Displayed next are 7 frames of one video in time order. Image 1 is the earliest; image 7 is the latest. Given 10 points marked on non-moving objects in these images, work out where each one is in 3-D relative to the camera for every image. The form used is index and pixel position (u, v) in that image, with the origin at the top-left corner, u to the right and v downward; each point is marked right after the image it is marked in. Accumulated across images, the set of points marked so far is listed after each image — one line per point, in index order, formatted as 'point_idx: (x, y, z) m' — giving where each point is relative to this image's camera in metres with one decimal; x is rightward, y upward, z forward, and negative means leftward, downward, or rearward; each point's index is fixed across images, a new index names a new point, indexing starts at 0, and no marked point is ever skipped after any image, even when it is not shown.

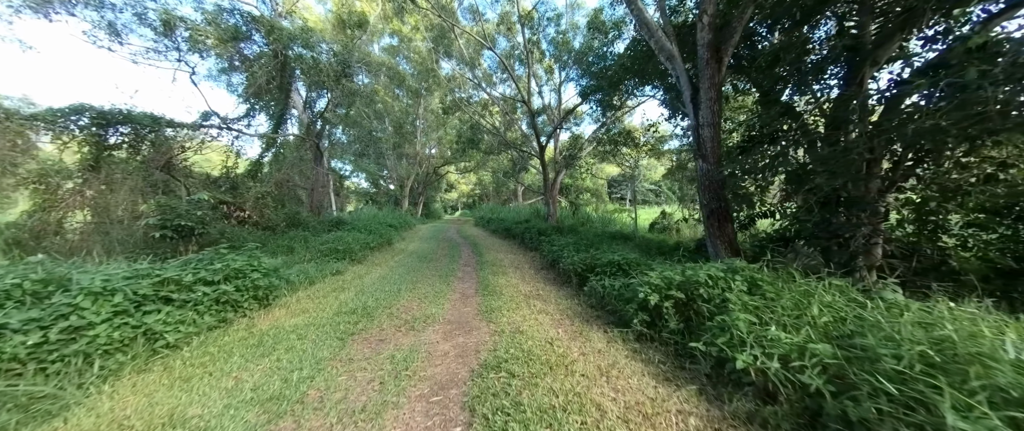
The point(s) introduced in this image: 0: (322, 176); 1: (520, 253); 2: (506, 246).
0: (-8.0, +1.6, +12.0) m
1: (+0.2, -1.0, +7.1) m
2: (-0.2, -1.0, +8.6) m
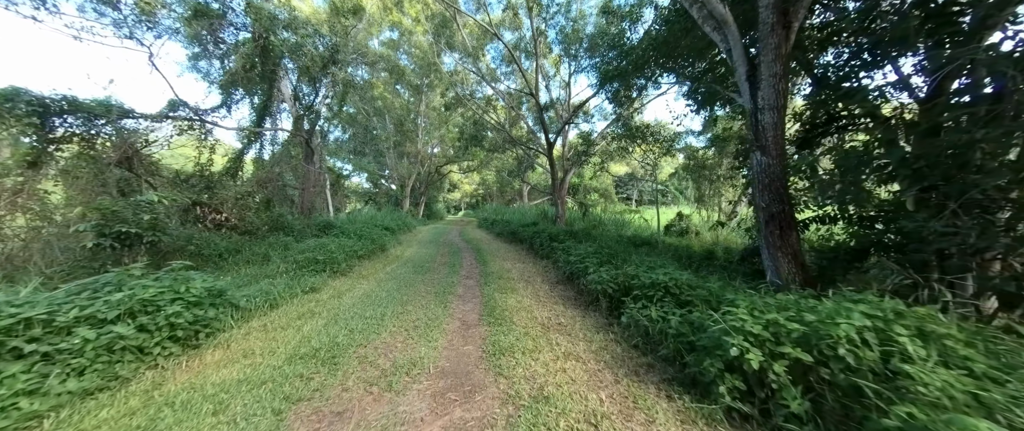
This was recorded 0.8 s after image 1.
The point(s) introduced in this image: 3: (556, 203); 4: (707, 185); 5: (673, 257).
0: (-7.7, +1.5, +11.3) m
1: (+0.4, -1.1, +6.3) m
2: (0.0, -1.0, +7.8) m
3: (+1.9, +0.6, +12.7) m
4: (+7.7, +1.2, +11.4) m
5: (+2.7, -0.7, +4.8) m
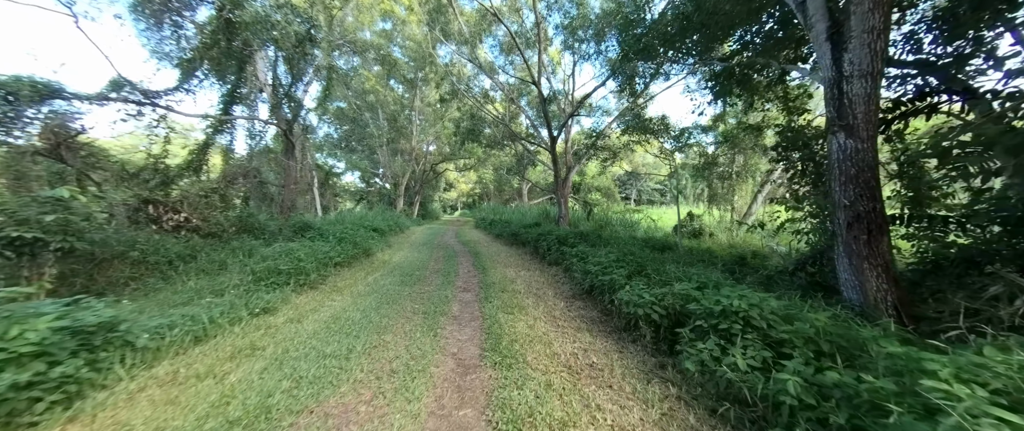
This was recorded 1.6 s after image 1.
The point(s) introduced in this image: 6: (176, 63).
0: (-7.7, +1.5, +10.3) m
1: (+0.4, -1.1, +5.5) m
2: (0.0, -1.0, +6.9) m
3: (+1.9, +0.6, +11.9) m
4: (+7.7, +1.2, +10.7) m
5: (+2.7, -0.7, +4.0) m
6: (-7.9, +3.6, +6.8) m
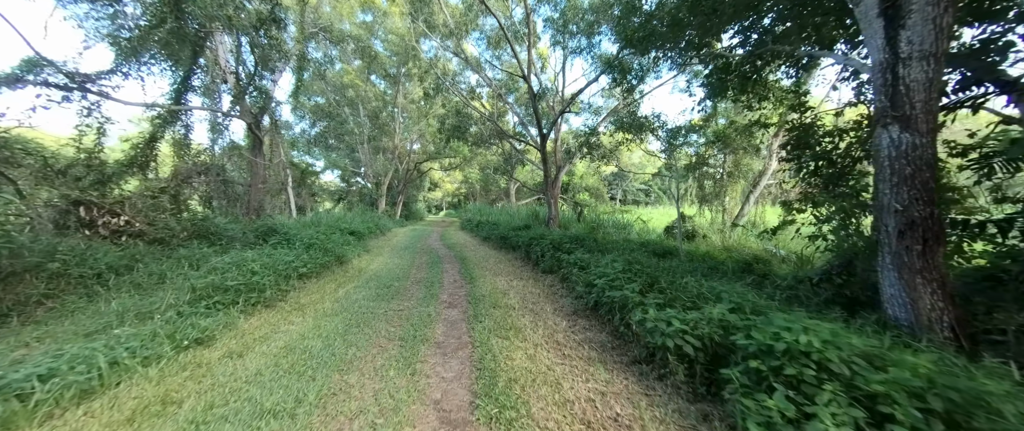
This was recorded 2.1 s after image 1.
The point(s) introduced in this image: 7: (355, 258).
0: (-8.1, +1.5, +9.4) m
1: (+0.3, -1.1, +5.0) m
2: (-0.2, -1.1, +6.4) m
3: (+1.4, +0.5, +11.4) m
4: (+7.3, +1.2, +10.5) m
5: (+2.7, -0.8, +3.6) m
6: (-8.1, +3.5, +5.9) m
7: (-3.6, -1.0, +6.6) m
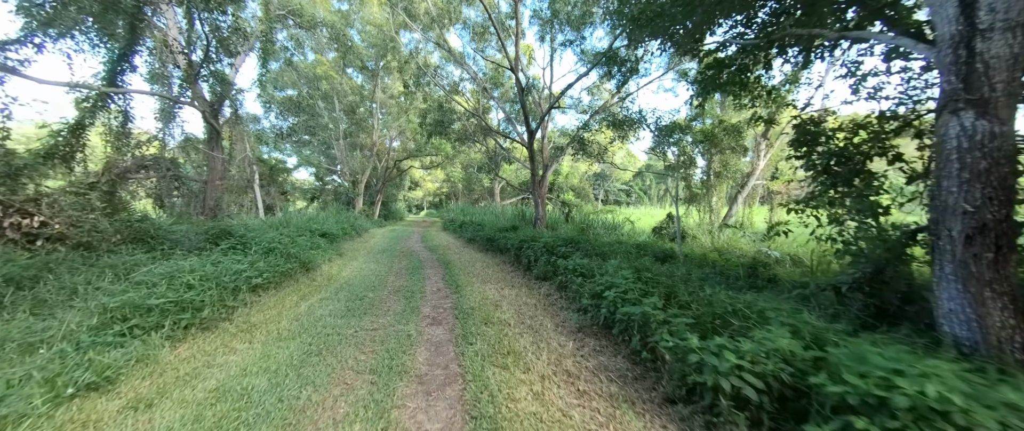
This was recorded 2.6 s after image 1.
0: (-8.5, +1.5, +8.4) m
1: (+0.1, -1.1, +4.5) m
2: (-0.4, -1.1, +5.9) m
3: (+0.9, +0.5, +11.0) m
4: (+6.8, +1.1, +10.5) m
5: (+2.6, -0.8, +3.3) m
6: (-8.3, +3.5, +4.9) m
7: (-3.9, -1.0, +5.9) m
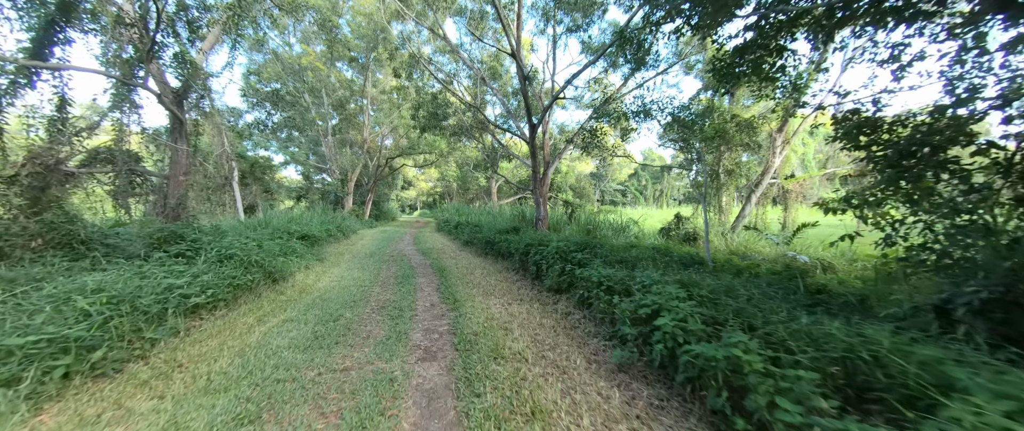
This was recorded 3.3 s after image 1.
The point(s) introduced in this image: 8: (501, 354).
0: (-8.5, +1.5, +7.5) m
1: (+0.3, -1.1, +3.7) m
2: (-0.3, -1.1, +5.1) m
3: (+0.9, +0.5, +10.2) m
4: (+6.8, +1.1, +9.8) m
5: (+2.7, -0.8, +2.6) m
6: (-8.2, +3.5, +3.9) m
7: (-3.8, -1.0, +5.1) m
8: (-0.1, -1.2, +2.5) m
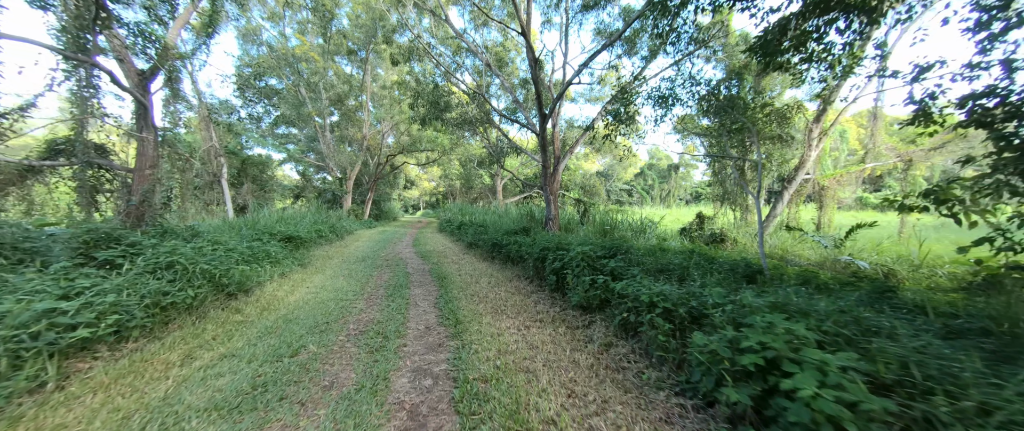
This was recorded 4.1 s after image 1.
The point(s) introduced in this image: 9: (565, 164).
0: (-8.2, +1.5, +6.7) m
1: (+0.4, -1.1, +2.8) m
2: (-0.1, -1.1, +4.2) m
3: (+1.1, +0.5, +9.4) m
4: (+7.1, +1.1, +8.9) m
5: (+2.9, -0.8, +1.7) m
6: (-8.0, +3.5, +3.2) m
7: (-3.6, -1.0, +4.2) m
8: (+0.1, -1.2, +1.6) m
9: (+1.8, +1.8, +9.6) m
